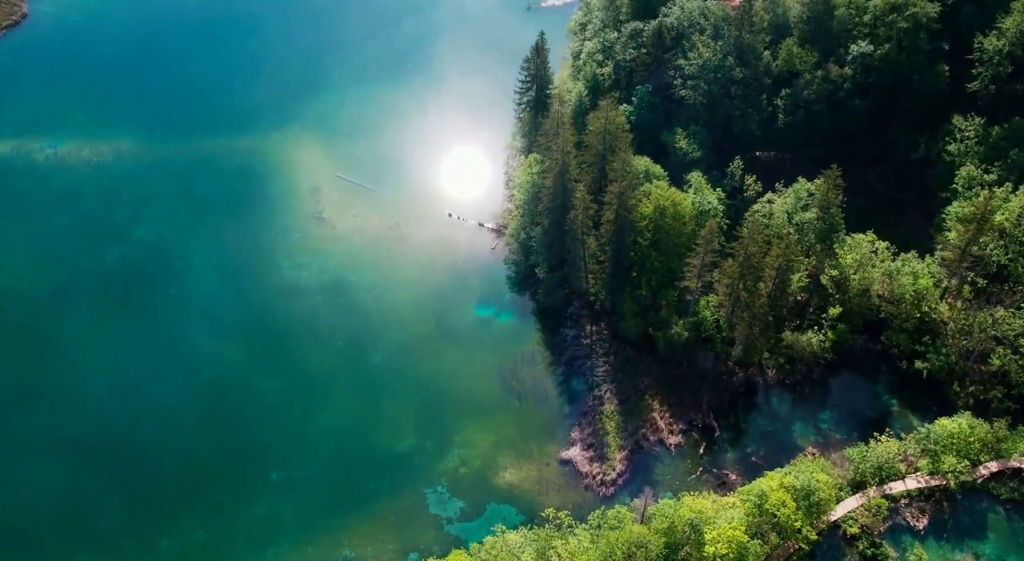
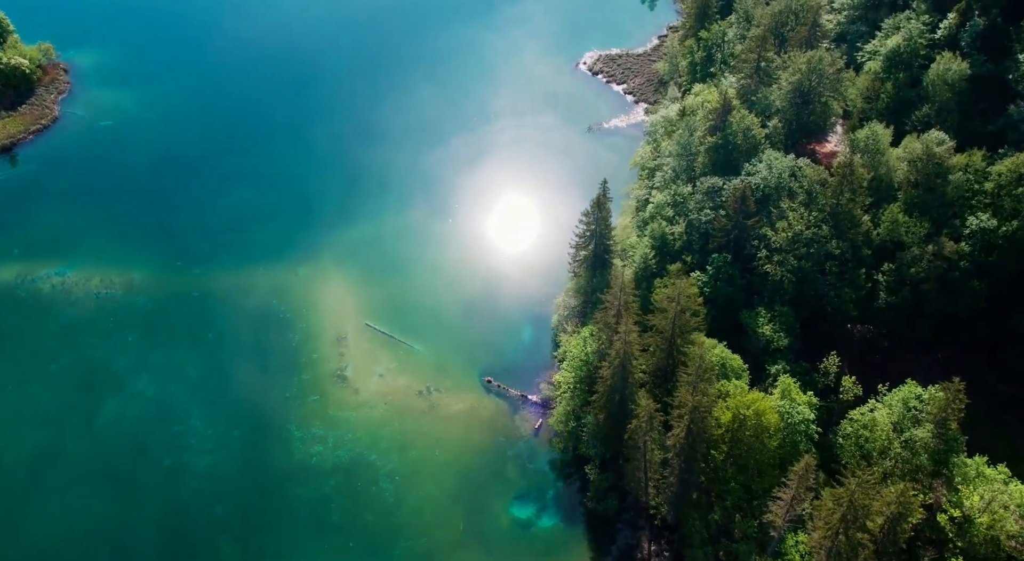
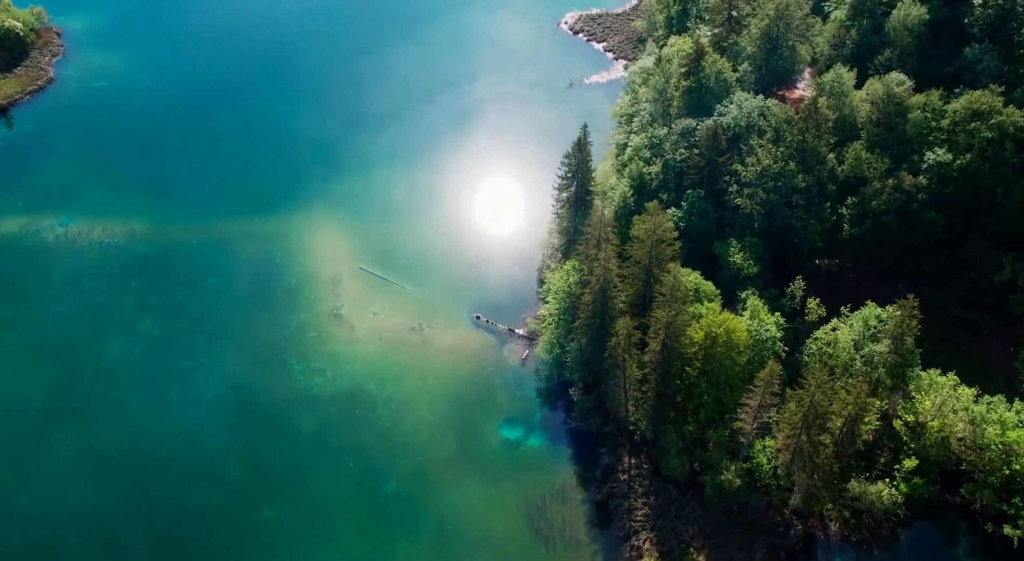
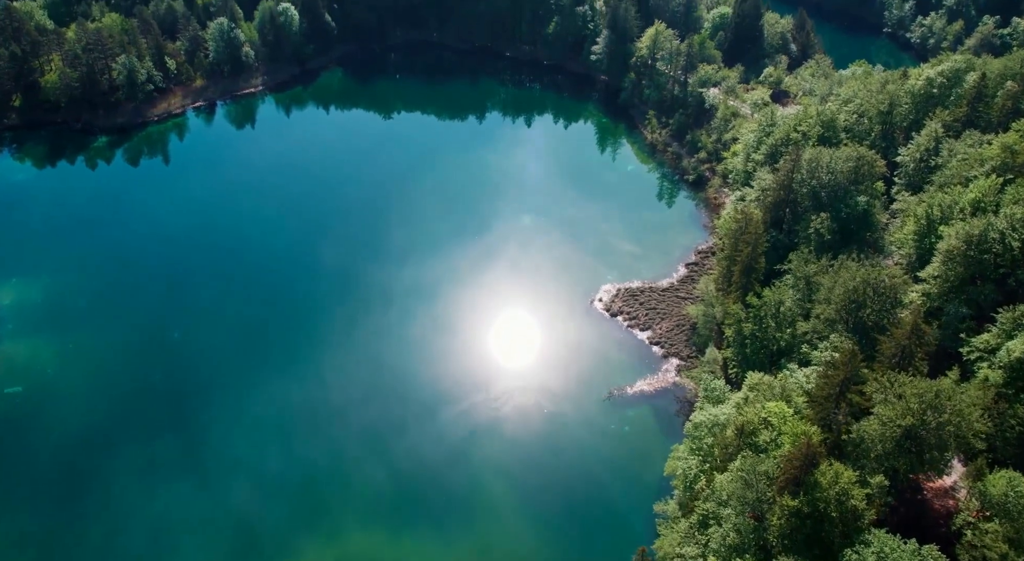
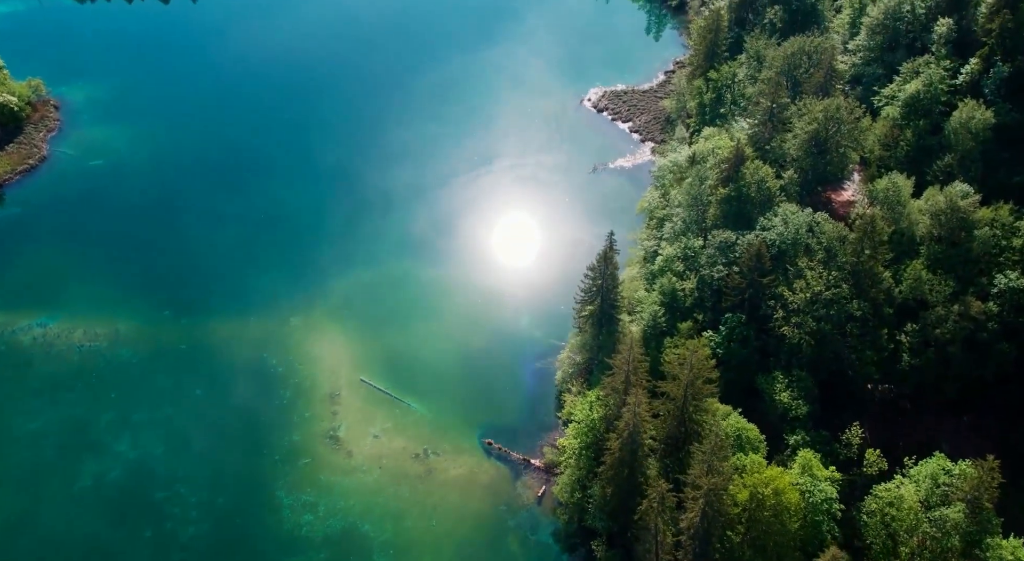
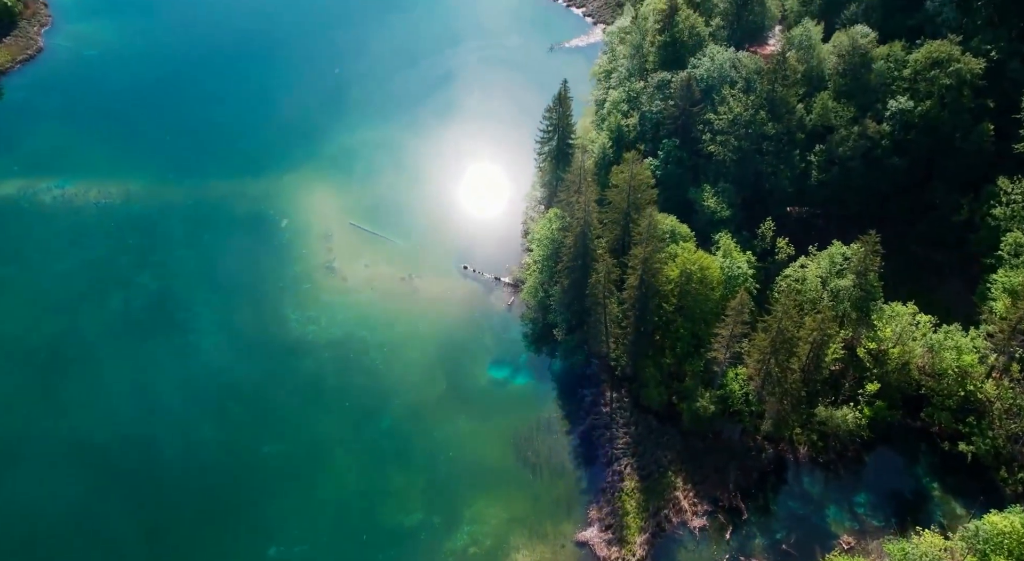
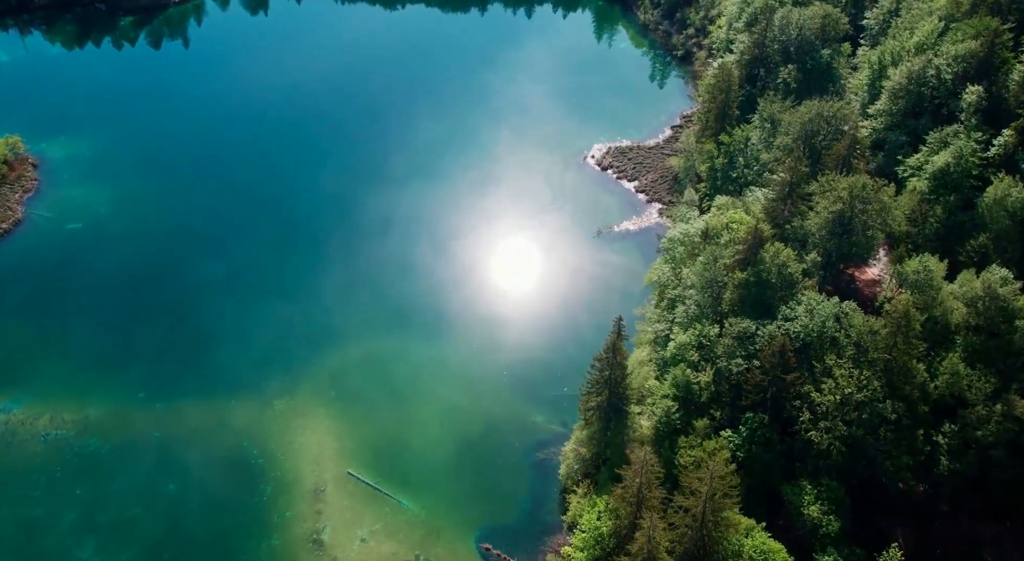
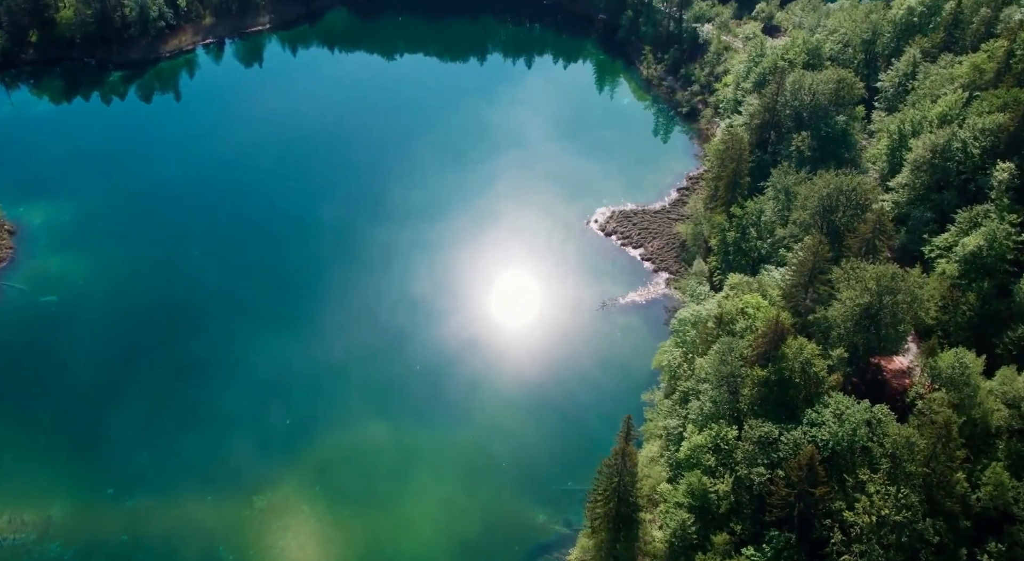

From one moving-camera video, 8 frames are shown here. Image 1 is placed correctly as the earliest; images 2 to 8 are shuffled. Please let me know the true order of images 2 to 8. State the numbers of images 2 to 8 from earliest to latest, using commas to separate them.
6, 3, 2, 5, 7, 8, 4
